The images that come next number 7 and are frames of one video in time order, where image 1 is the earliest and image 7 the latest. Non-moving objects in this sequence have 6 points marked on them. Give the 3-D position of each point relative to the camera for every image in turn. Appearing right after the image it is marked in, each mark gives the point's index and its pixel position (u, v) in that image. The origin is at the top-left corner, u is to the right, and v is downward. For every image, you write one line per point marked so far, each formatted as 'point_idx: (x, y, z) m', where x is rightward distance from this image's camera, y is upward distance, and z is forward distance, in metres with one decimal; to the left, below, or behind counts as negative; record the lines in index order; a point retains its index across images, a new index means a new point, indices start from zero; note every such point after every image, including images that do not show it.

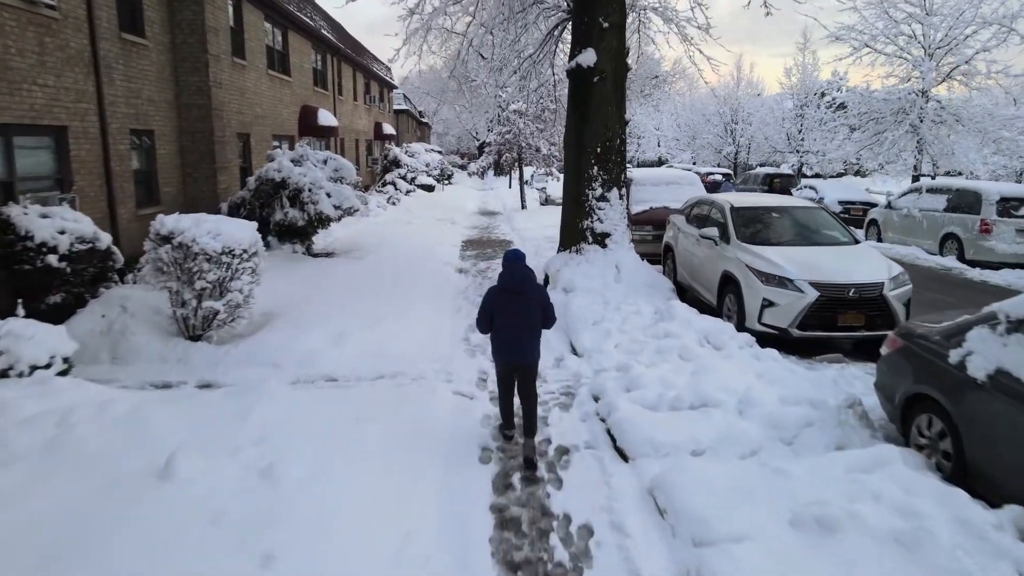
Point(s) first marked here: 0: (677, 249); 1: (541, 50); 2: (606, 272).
0: (+2.3, +0.5, +10.0) m
1: (+0.5, +4.4, +13.4) m
2: (+1.1, +0.2, +9.0) m
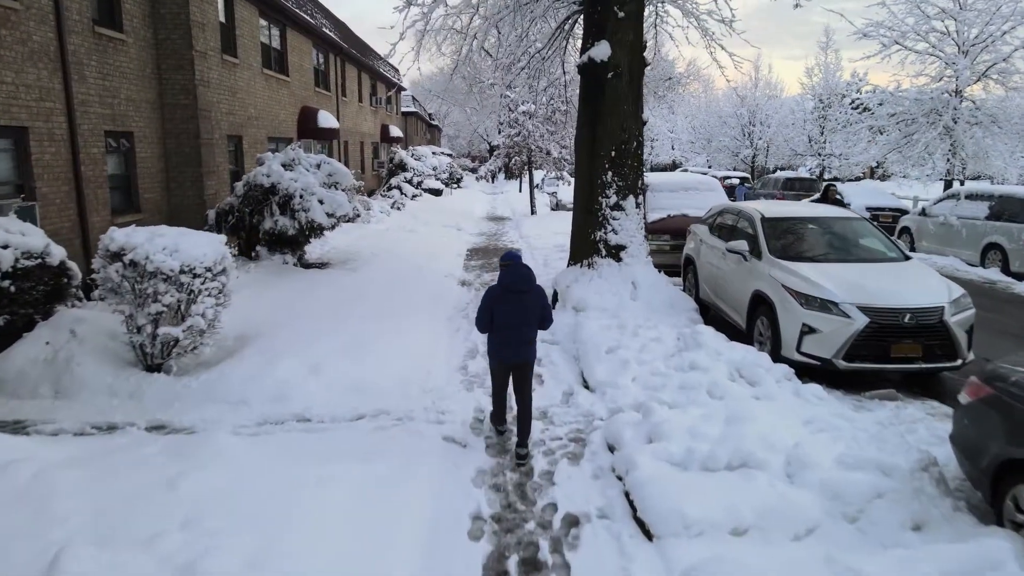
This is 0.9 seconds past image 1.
0: (+2.3, +0.3, +9.1) m
1: (+0.6, +4.2, +12.5) m
2: (+1.2, 0.0, +8.0) m
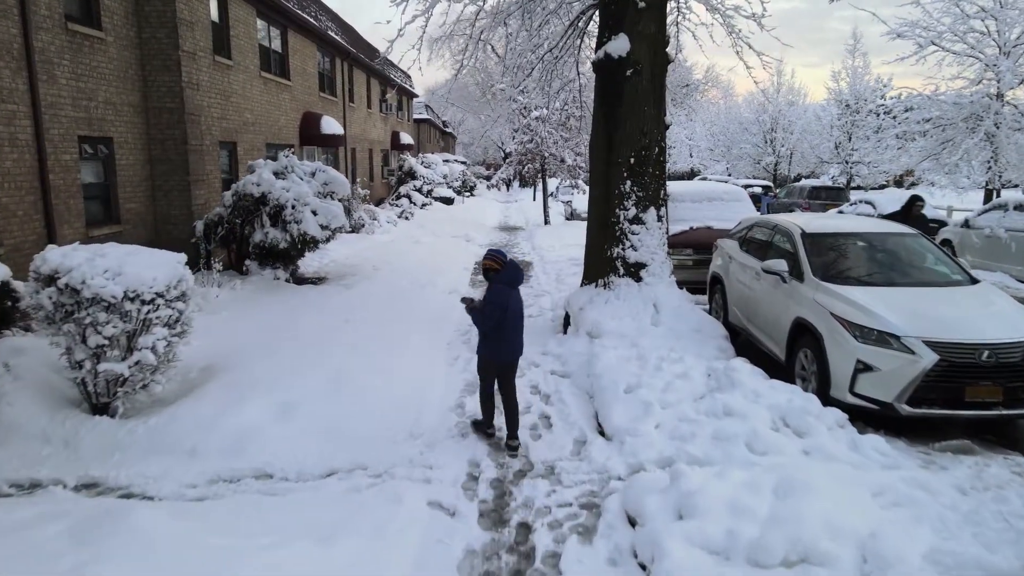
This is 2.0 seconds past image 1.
0: (+2.4, +0.1, +8.1) m
1: (+0.8, +3.9, +11.6) m
2: (+1.3, -0.3, +7.1) m
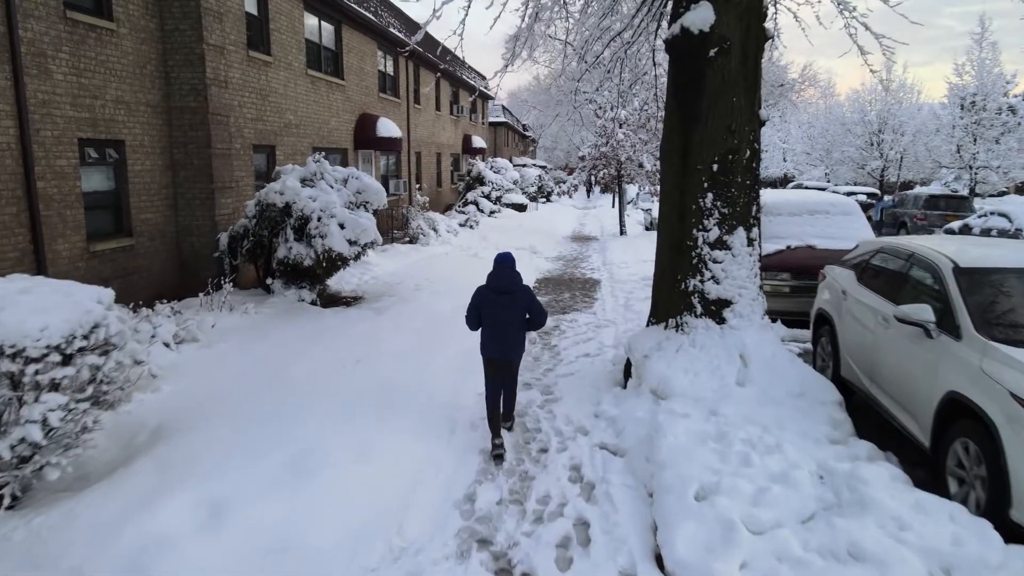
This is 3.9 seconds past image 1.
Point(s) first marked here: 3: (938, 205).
0: (+2.8, -0.3, +6.3) m
1: (+1.7, +3.5, +9.9) m
2: (+1.6, -0.6, +5.4) m
3: (+11.2, +2.2, +19.3) m
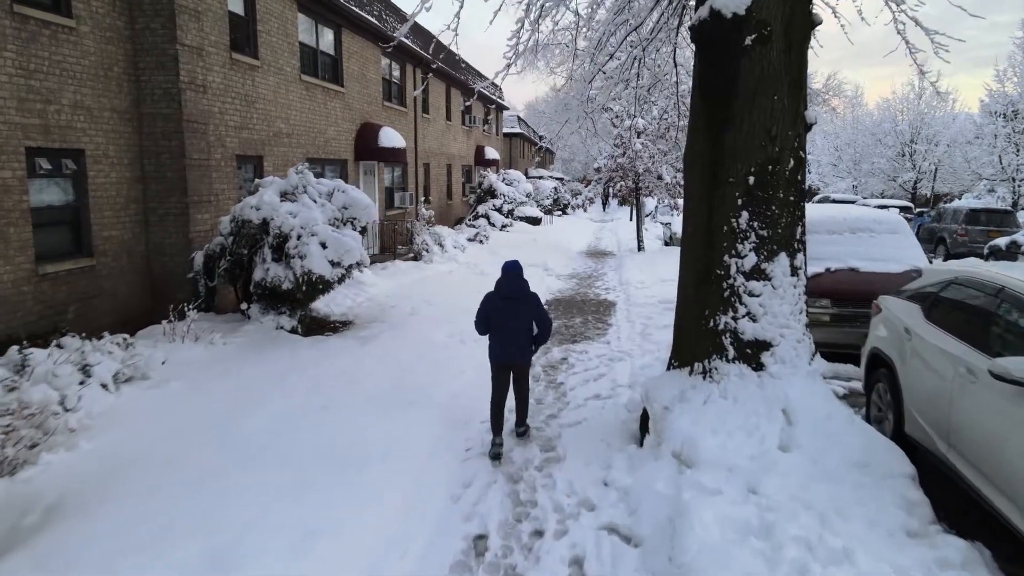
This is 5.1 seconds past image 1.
0: (+2.8, -0.6, +5.2) m
1: (+1.8, +3.2, +8.9) m
2: (+1.5, -0.9, +4.3) m
3: (+11.5, +1.7, +18.0) m
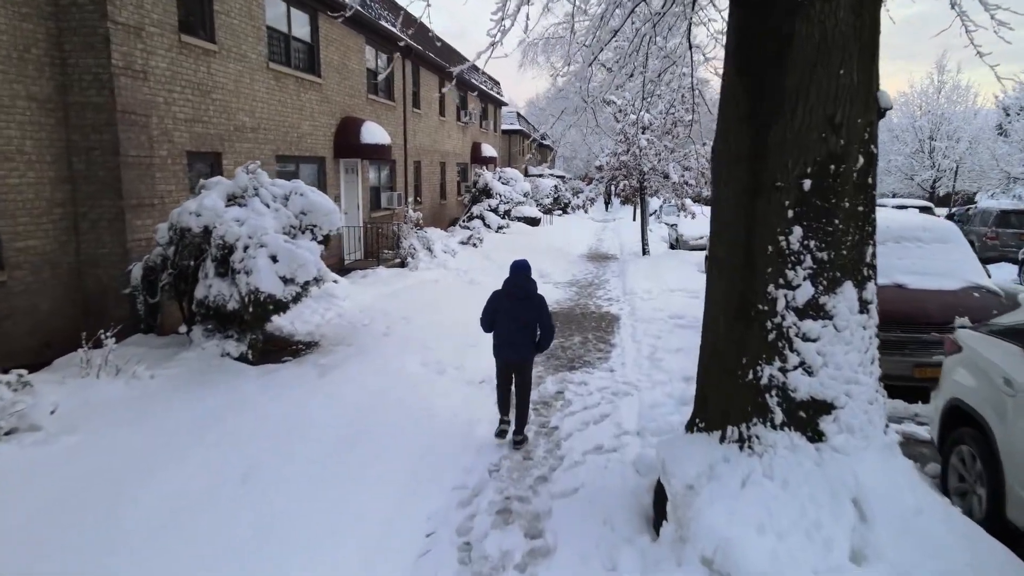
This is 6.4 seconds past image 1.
0: (+2.6, -0.8, +3.9) m
1: (+1.6, +3.0, +7.7) m
2: (+1.4, -1.1, +3.1) m
3: (+11.4, +1.5, +16.7) m
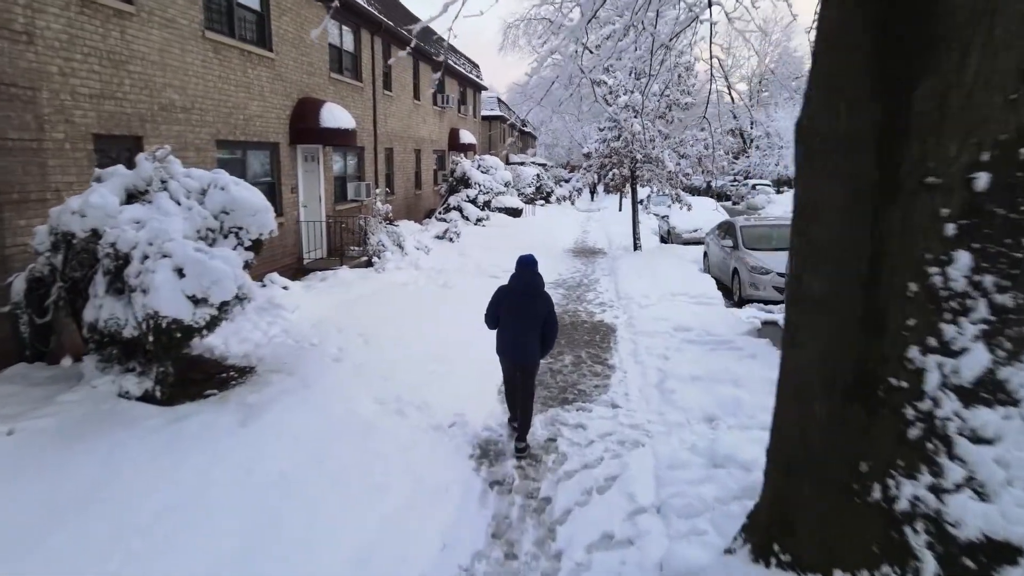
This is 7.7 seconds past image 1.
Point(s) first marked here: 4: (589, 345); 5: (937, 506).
0: (+2.5, -0.9, +2.6) m
1: (+1.4, +2.9, +6.2) m
2: (+1.3, -1.3, +1.7) m
3: (+11.0, +1.6, +15.5) m
4: (+0.9, -0.6, +8.1) m
5: (+1.3, -0.7, +2.2) m
